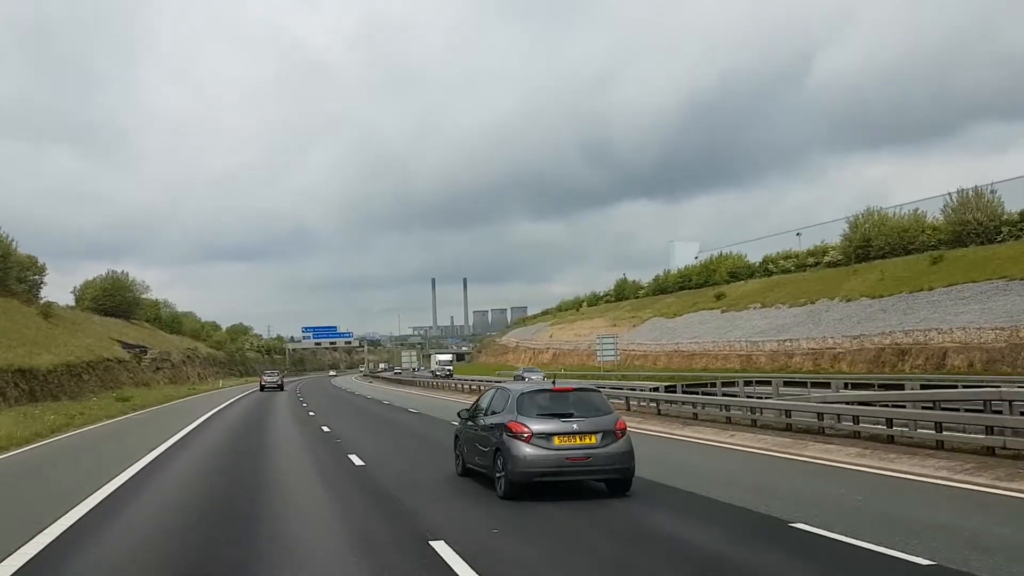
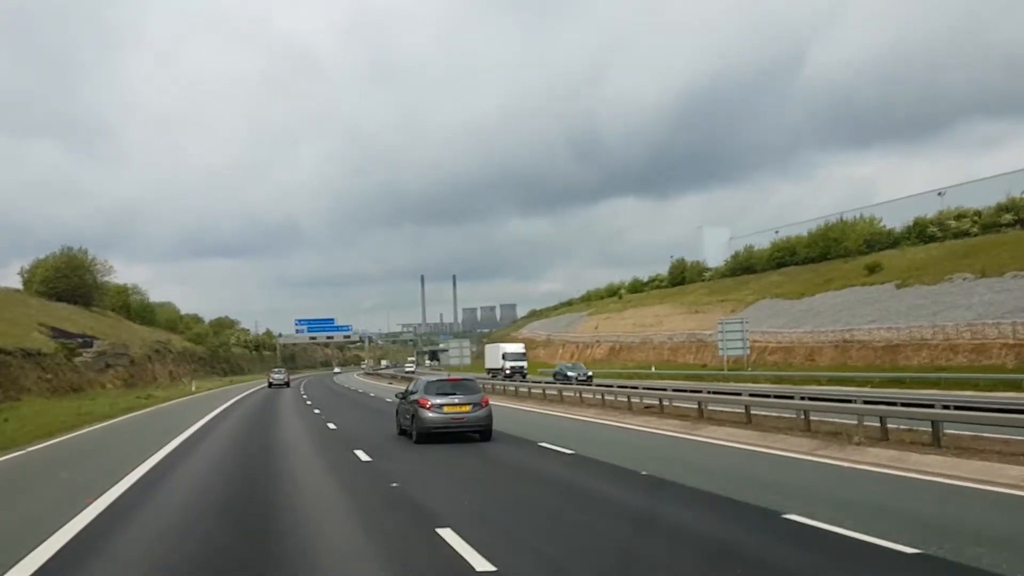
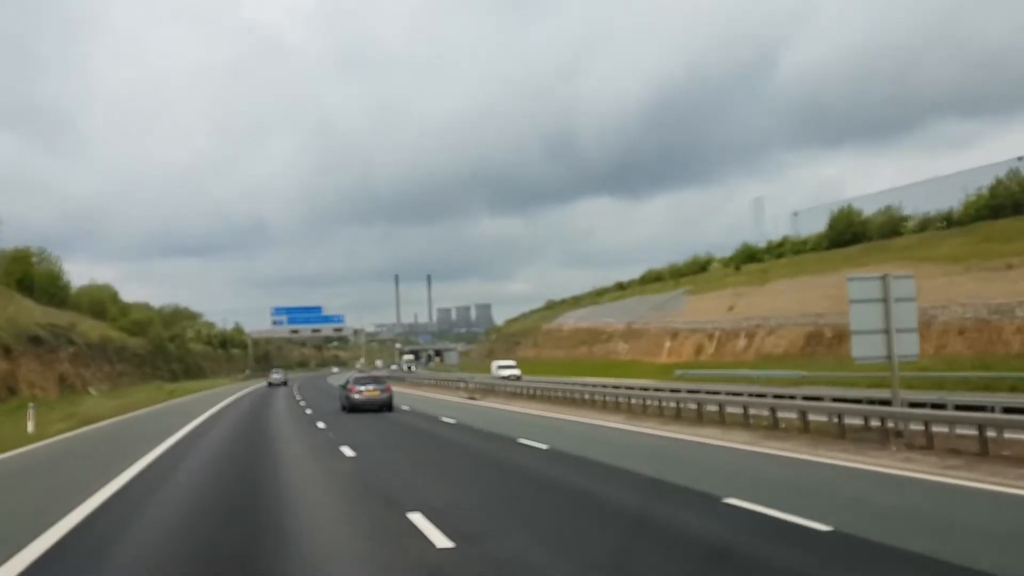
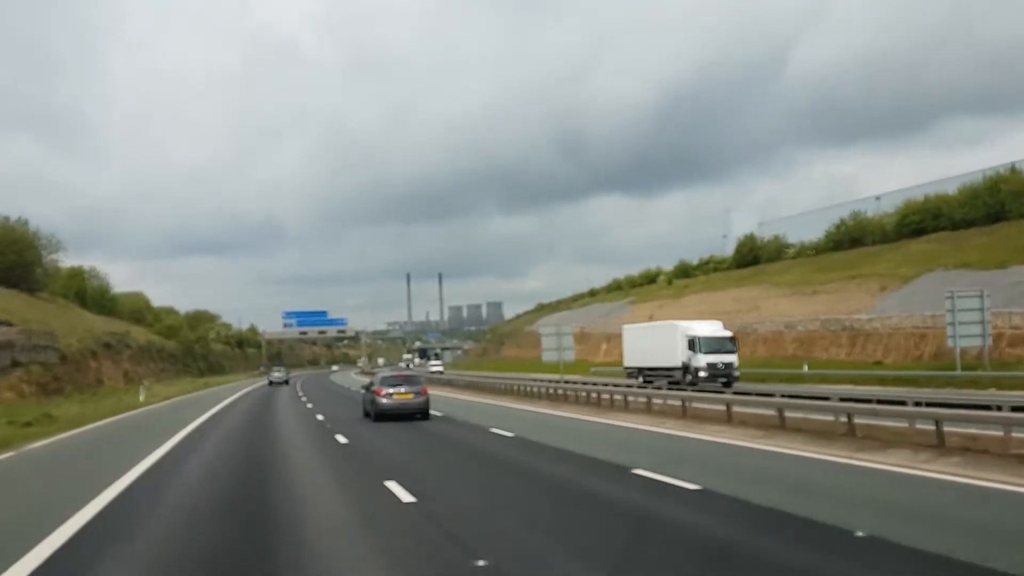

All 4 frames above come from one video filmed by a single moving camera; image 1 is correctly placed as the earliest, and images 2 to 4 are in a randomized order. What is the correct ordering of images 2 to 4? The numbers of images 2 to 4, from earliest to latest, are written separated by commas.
2, 4, 3
